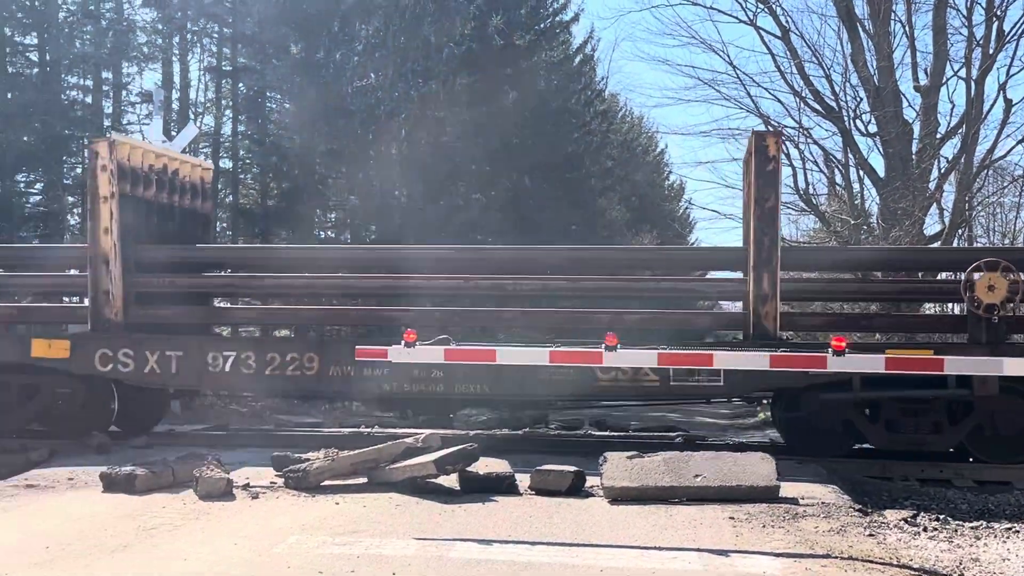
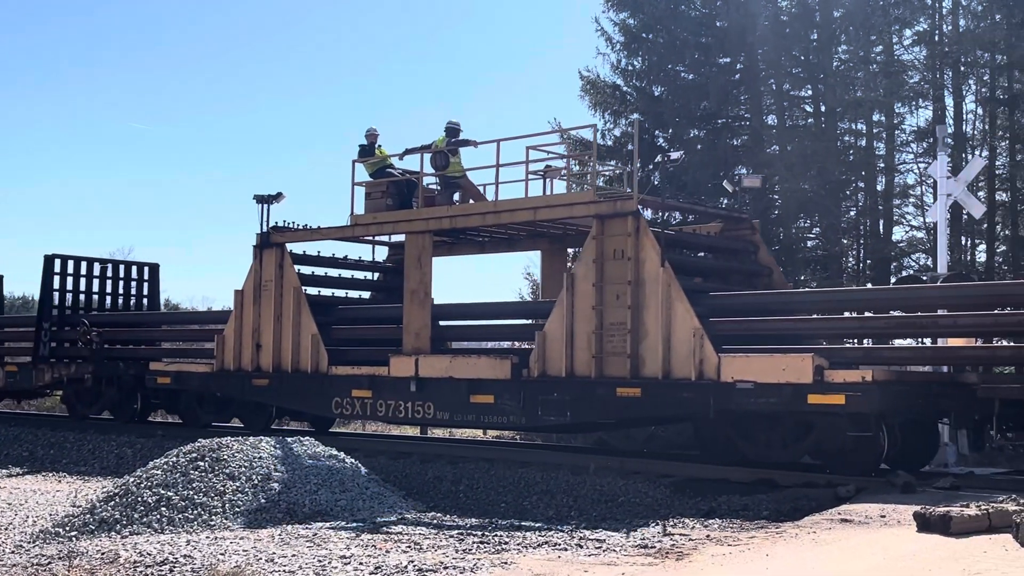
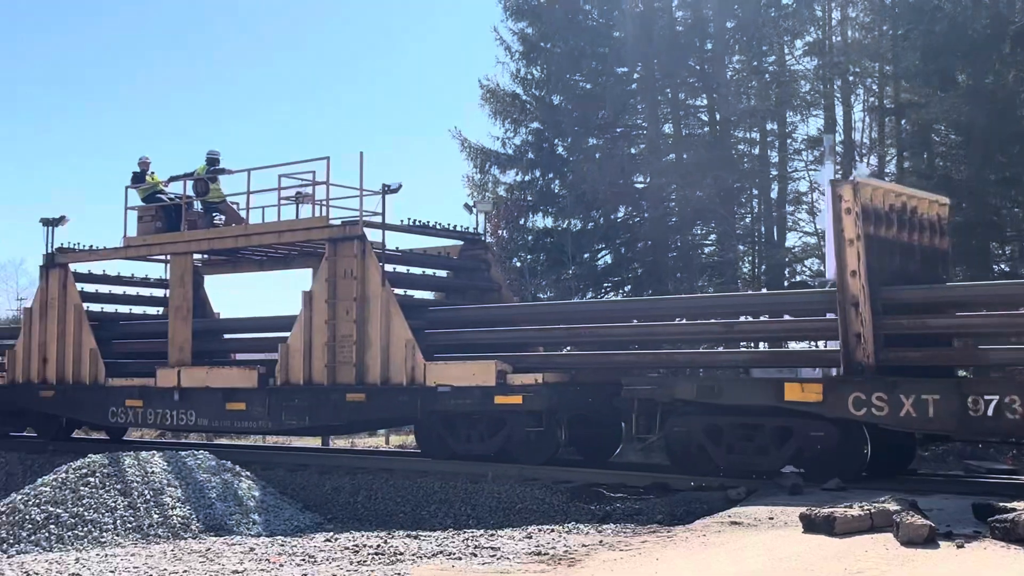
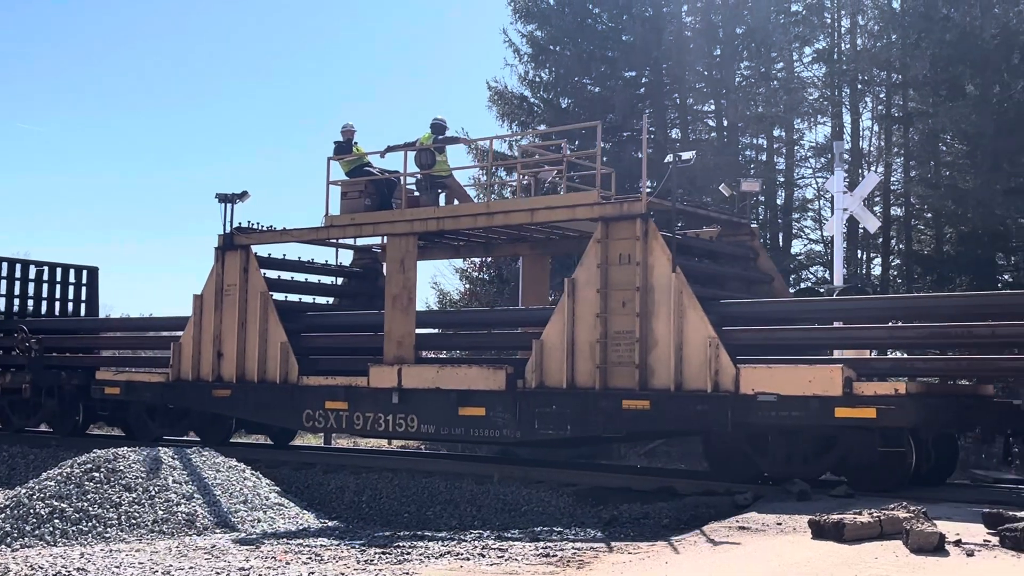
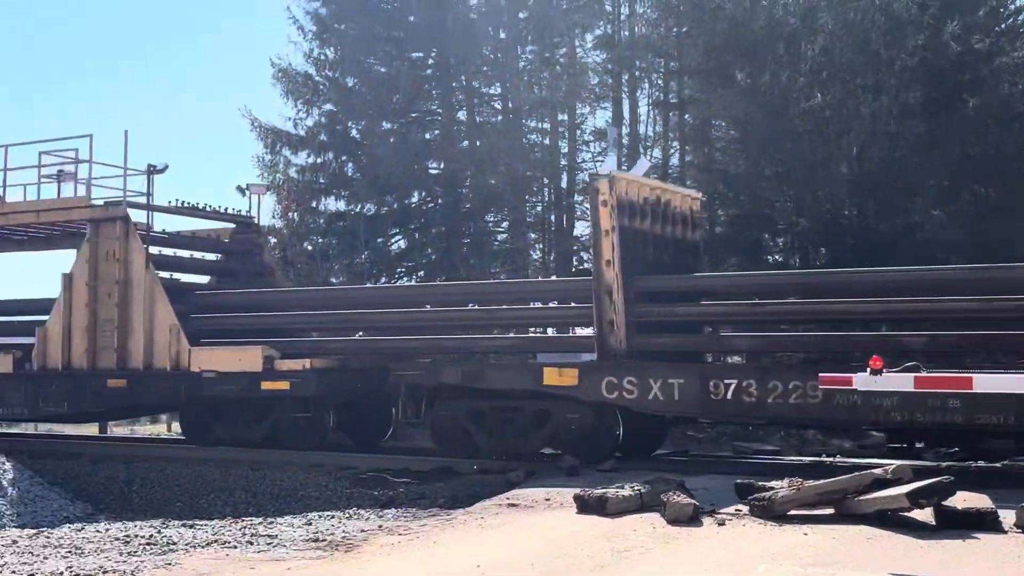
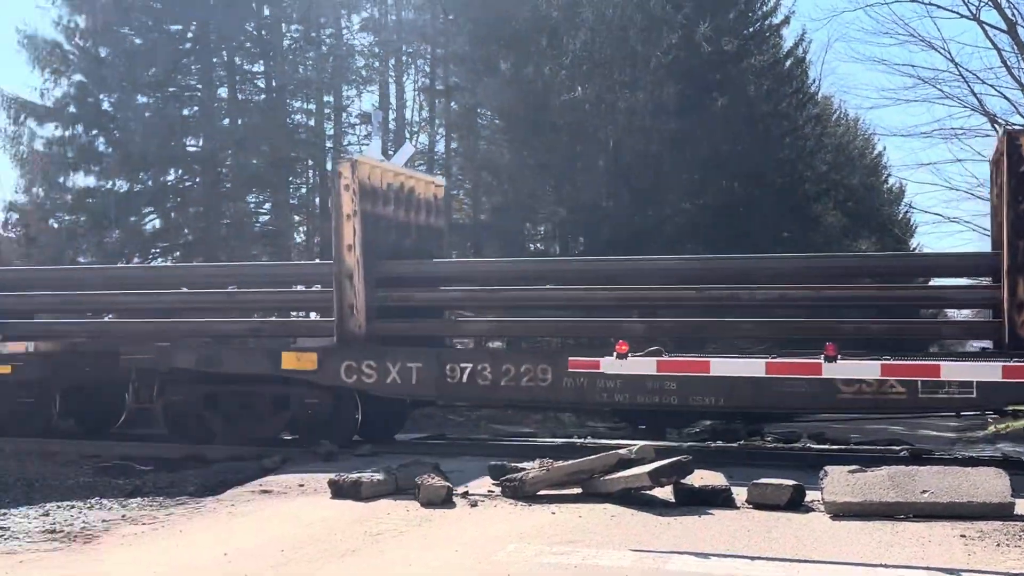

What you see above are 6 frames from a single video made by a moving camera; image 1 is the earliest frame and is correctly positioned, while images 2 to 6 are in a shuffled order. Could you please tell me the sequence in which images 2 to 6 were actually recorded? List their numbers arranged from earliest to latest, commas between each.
6, 5, 3, 2, 4
